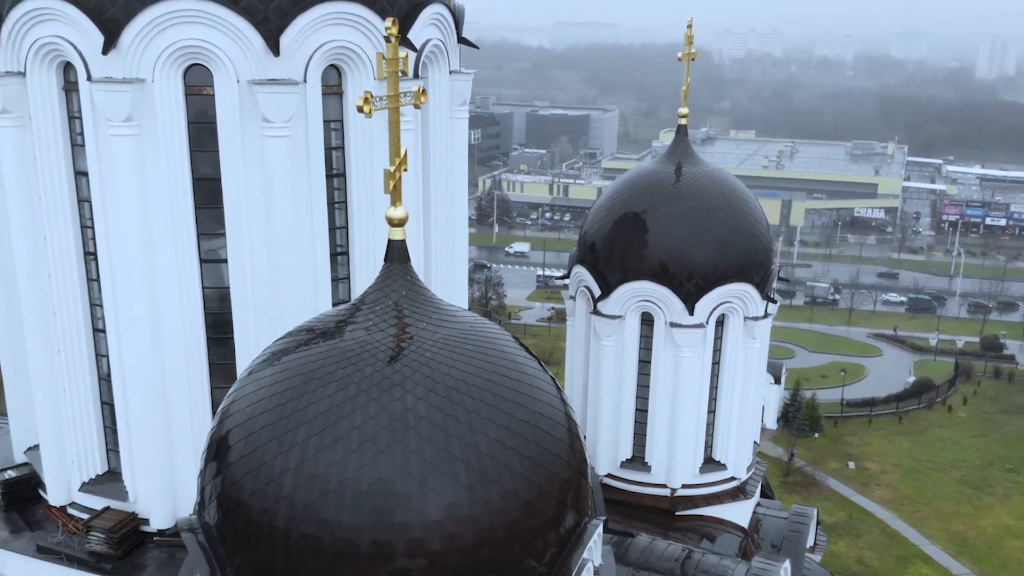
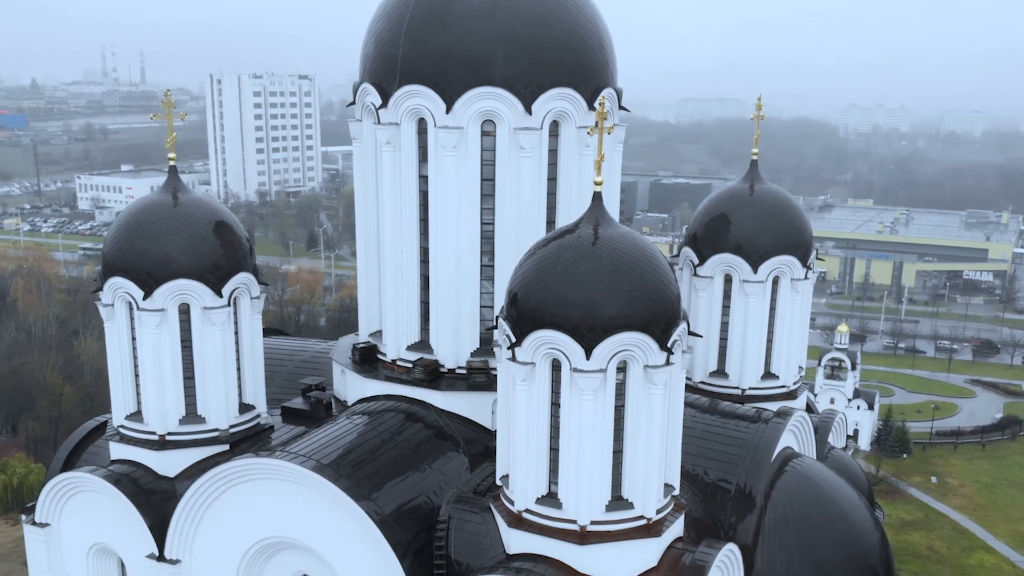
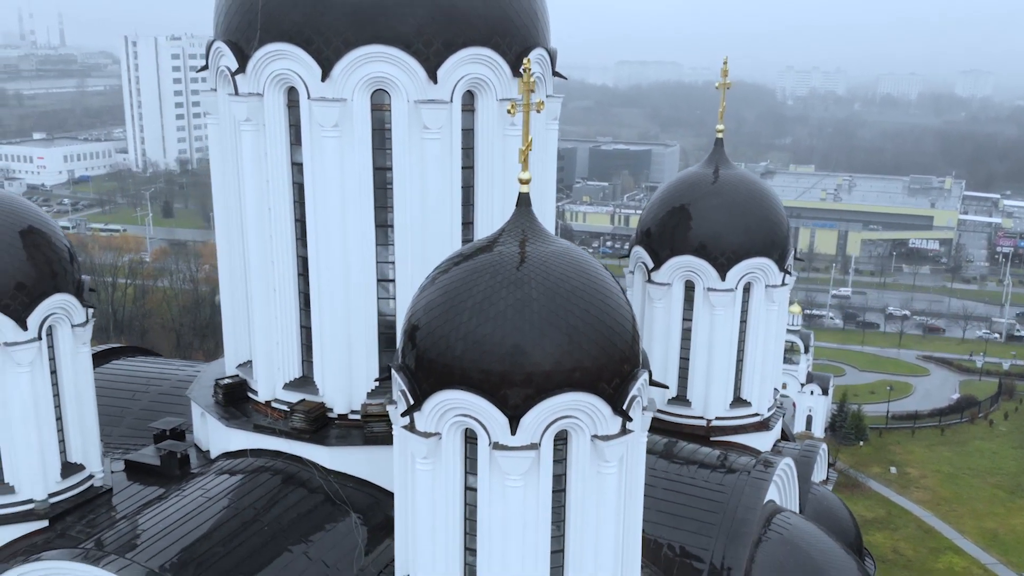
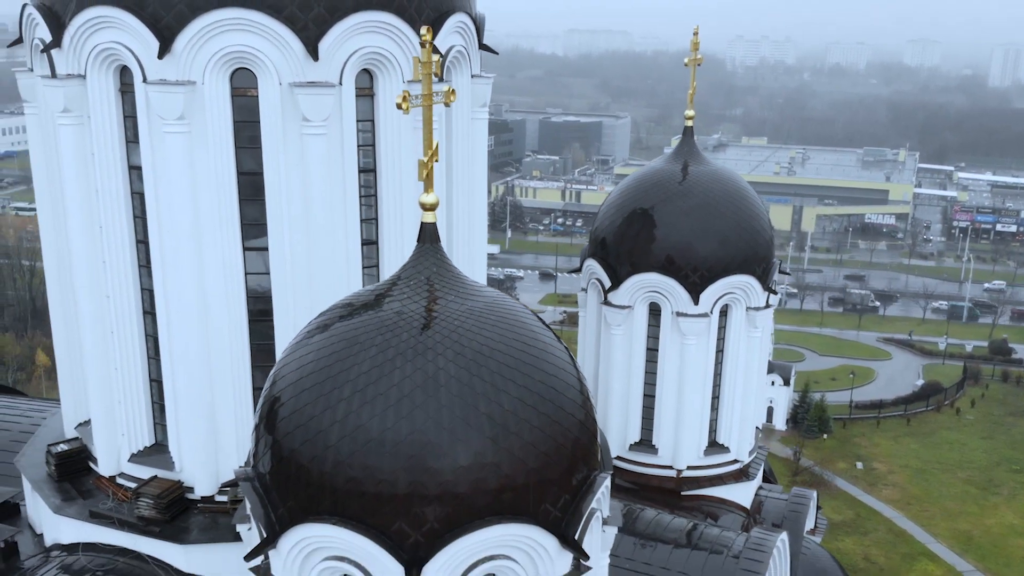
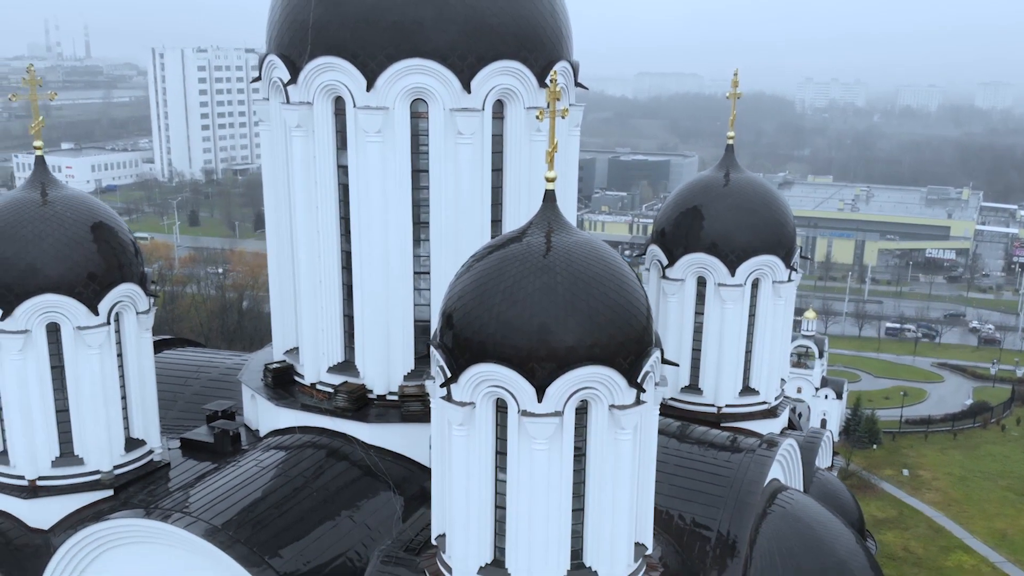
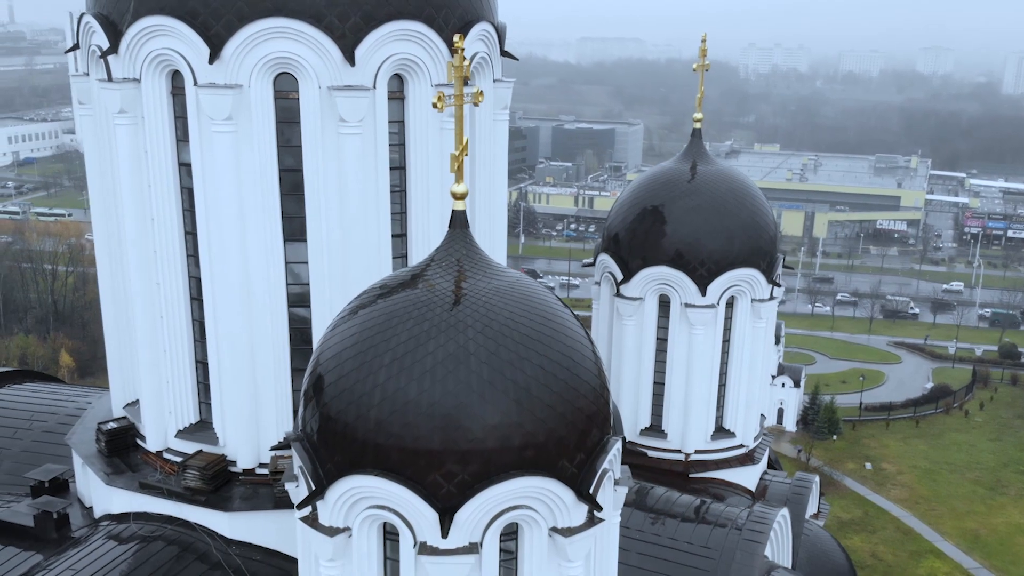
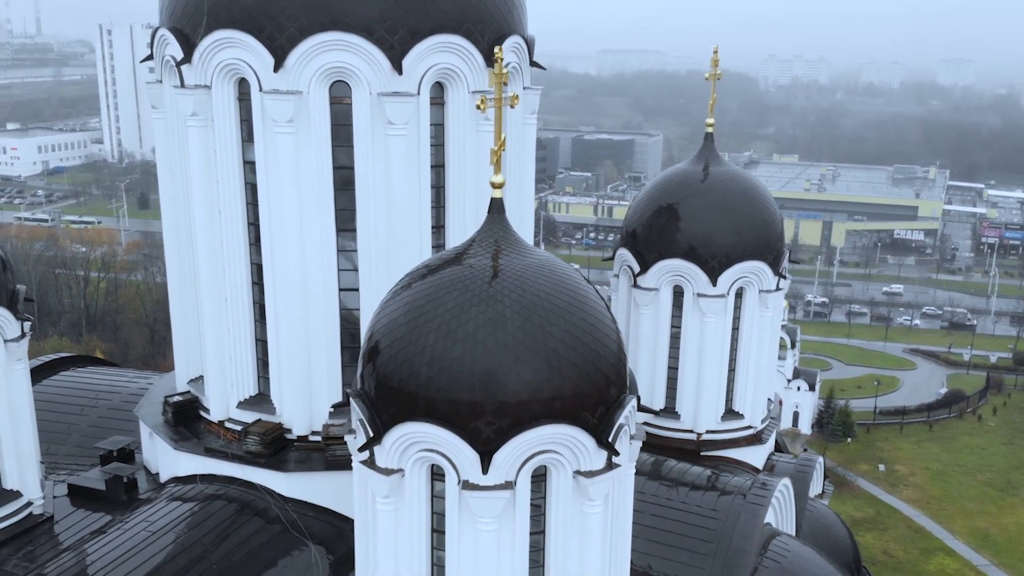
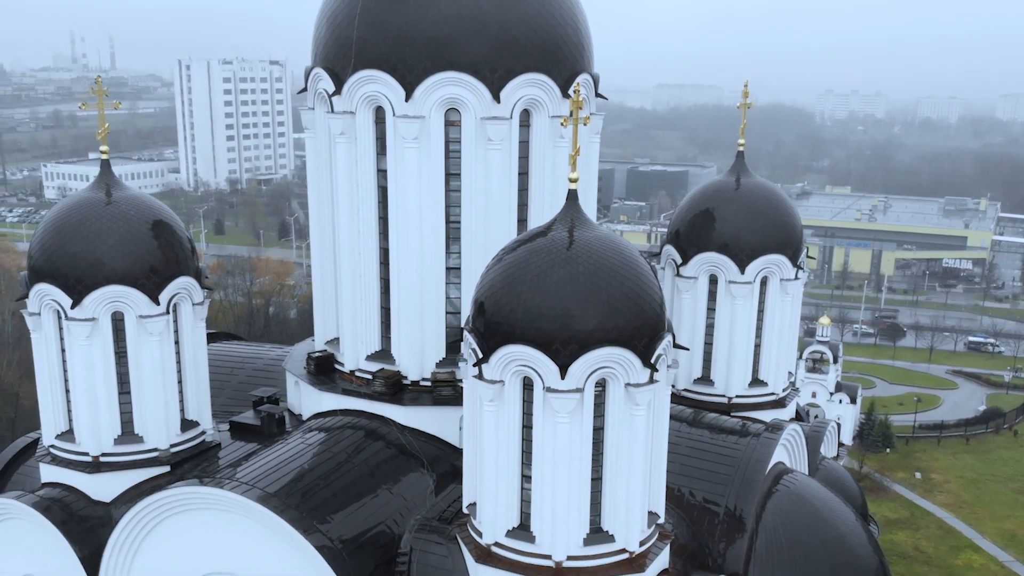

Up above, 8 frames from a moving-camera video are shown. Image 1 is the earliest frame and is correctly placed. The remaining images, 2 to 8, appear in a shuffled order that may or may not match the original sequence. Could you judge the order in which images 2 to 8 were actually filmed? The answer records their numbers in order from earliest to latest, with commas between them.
4, 6, 7, 3, 5, 8, 2
